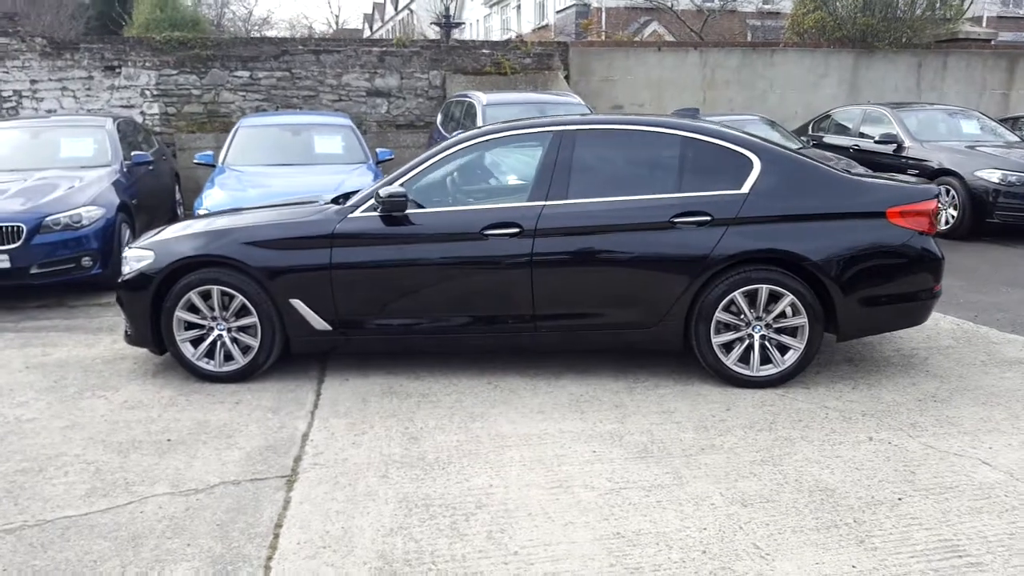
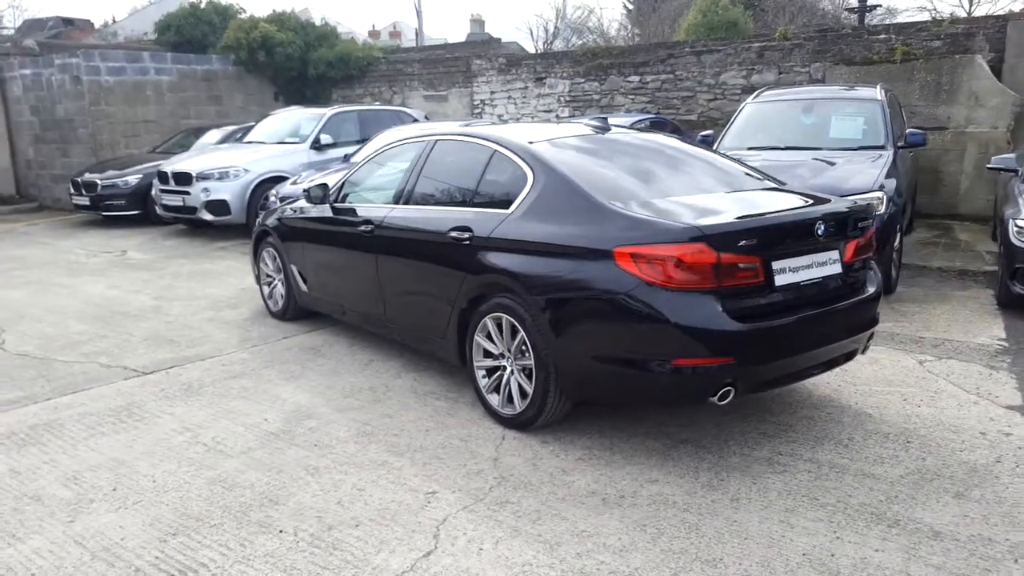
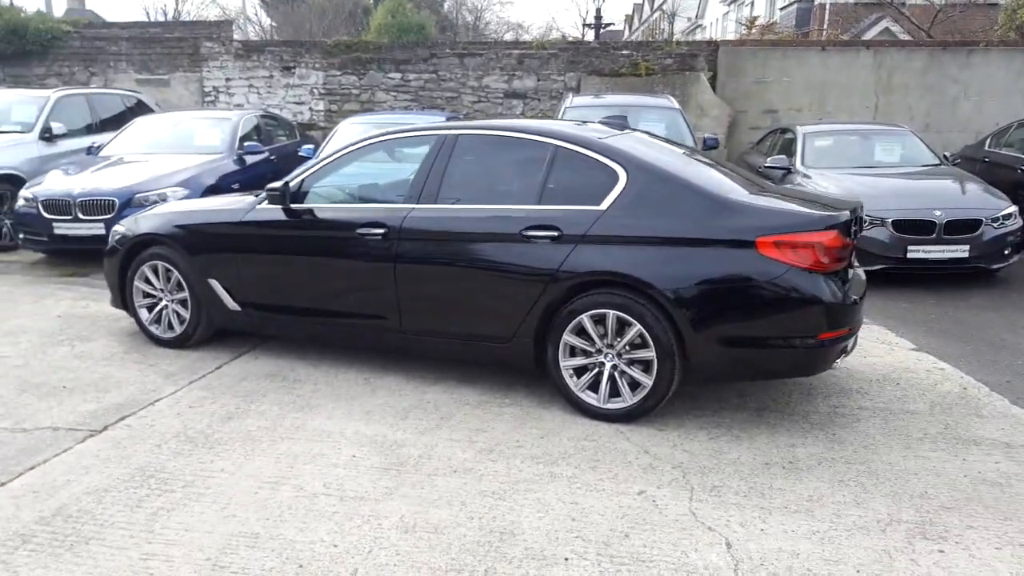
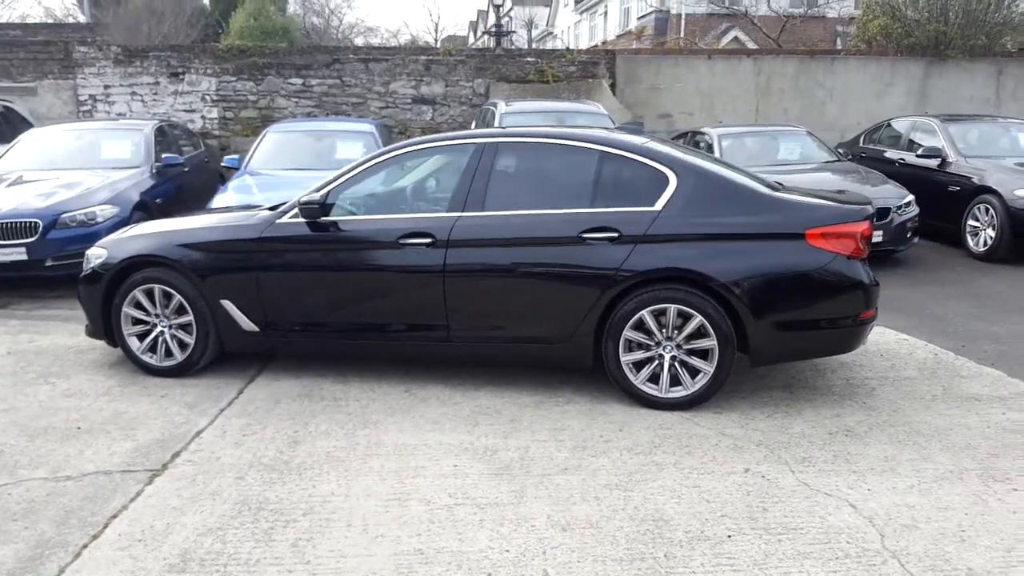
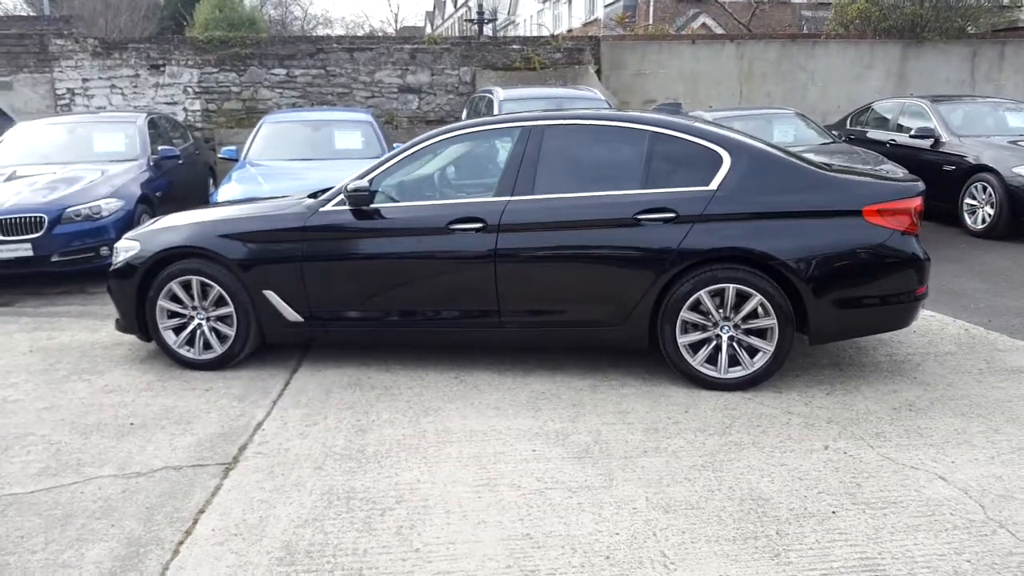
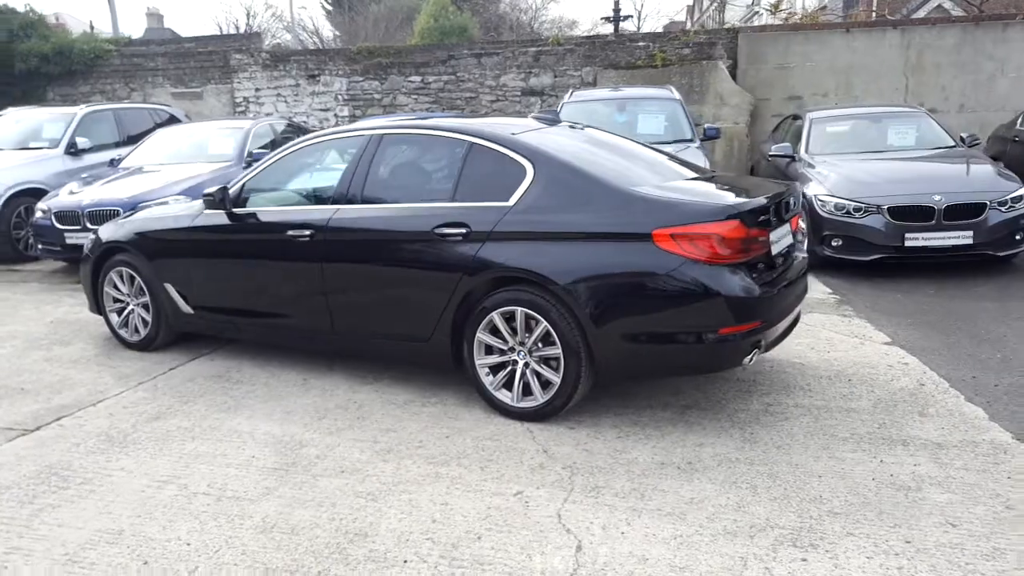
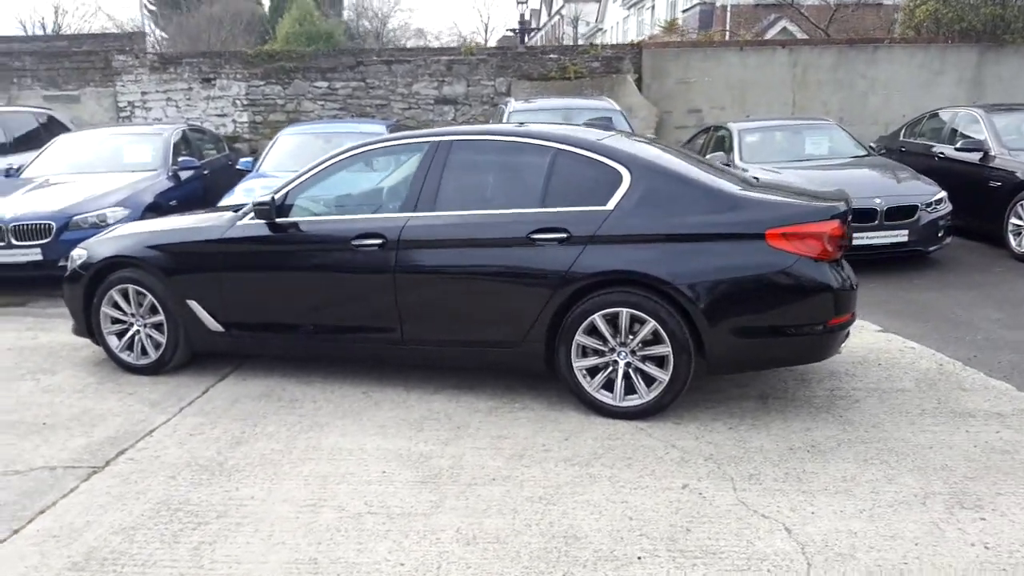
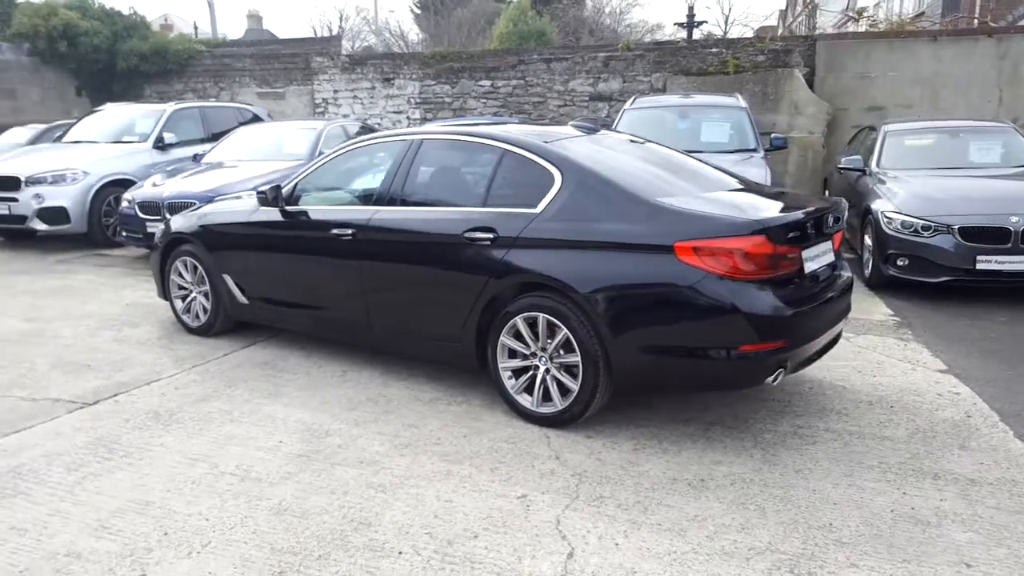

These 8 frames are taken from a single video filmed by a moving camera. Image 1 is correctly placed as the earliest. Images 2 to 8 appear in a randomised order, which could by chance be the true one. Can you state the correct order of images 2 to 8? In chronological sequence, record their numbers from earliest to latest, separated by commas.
5, 4, 7, 3, 6, 8, 2
